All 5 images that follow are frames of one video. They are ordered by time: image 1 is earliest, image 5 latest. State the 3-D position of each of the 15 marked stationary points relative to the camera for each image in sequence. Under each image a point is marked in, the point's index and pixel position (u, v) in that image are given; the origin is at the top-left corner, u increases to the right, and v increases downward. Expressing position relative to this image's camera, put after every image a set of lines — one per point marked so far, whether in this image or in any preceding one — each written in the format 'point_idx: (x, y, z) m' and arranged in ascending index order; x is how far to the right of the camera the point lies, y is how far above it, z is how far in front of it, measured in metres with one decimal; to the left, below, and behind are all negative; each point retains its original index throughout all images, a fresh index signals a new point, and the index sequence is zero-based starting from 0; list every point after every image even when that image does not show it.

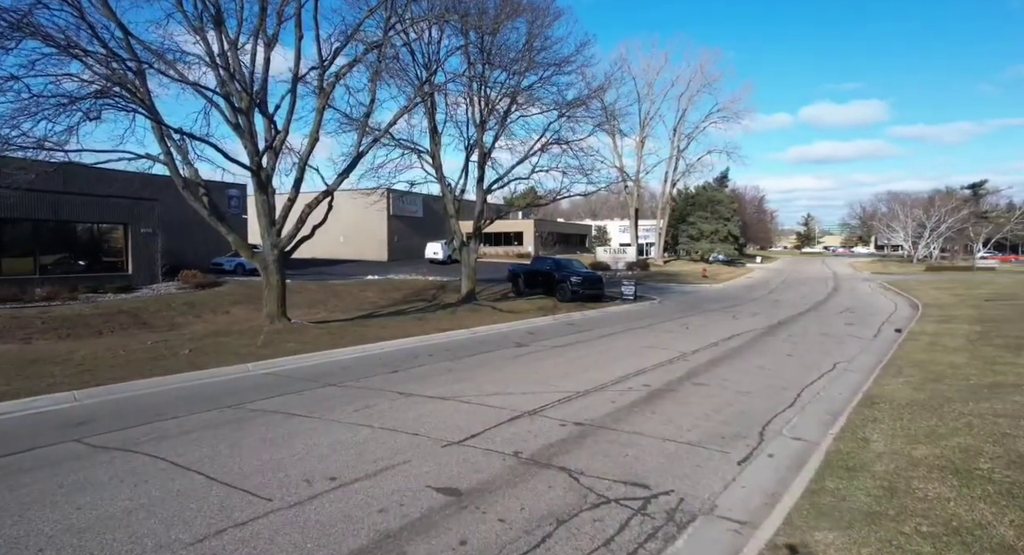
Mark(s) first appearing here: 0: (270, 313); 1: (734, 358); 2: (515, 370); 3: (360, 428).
0: (-5.9, -0.9, +16.1) m
1: (+4.6, -1.7, +13.6) m
2: (+0.1, -1.7, +12.2) m
3: (-1.8, -1.8, +7.9) m
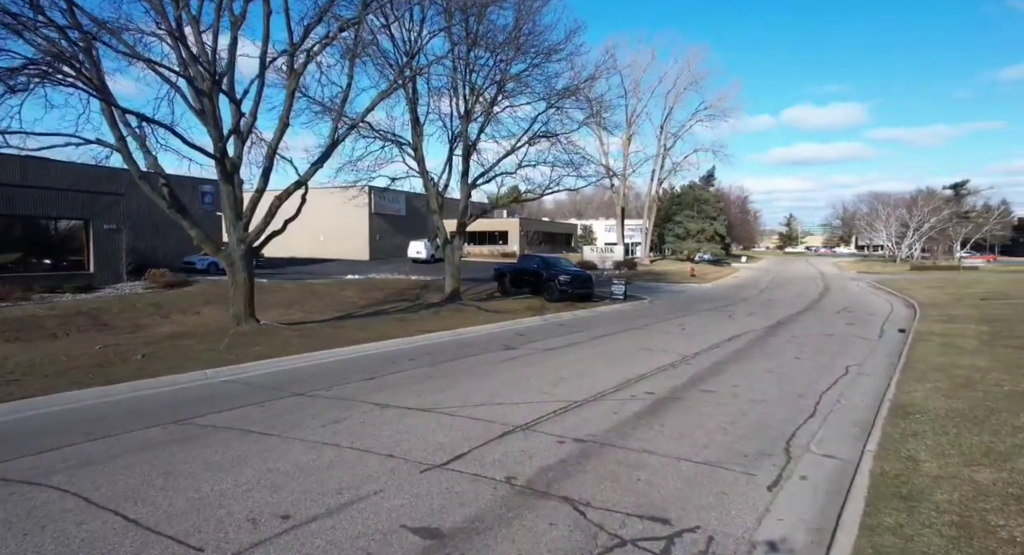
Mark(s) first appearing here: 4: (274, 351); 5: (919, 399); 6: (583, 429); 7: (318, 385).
0: (-6.2, -0.8, +14.8) m
1: (+4.3, -1.6, +12.7) m
2: (-0.1, -1.6, +11.1) m
3: (-1.9, -1.7, +6.8) m
4: (-4.6, -1.4, +12.9) m
5: (+5.3, -1.6, +8.7) m
6: (+0.8, -1.7, +7.6) m
7: (-3.0, -1.7, +10.2) m
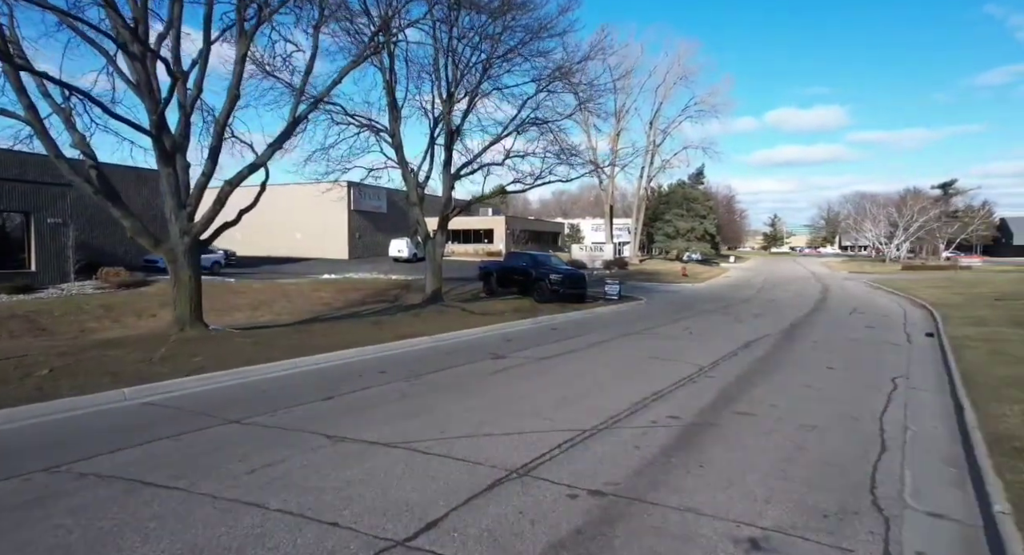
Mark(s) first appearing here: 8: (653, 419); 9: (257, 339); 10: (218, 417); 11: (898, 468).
0: (-6.4, -0.8, +12.8) m
1: (+4.1, -1.6, +10.8) m
2: (-0.3, -1.6, +9.2) m
3: (-1.9, -1.7, +4.8) m
4: (-4.8, -1.4, +10.9) m
5: (+5.2, -1.5, +6.9) m
6: (+0.8, -1.7, +5.7) m
7: (-3.1, -1.6, +8.2) m
8: (+1.6, -1.6, +7.8) m
9: (-5.1, -1.2, +13.3) m
10: (-3.4, -1.6, +7.8) m
11: (+3.6, -1.8, +6.2) m
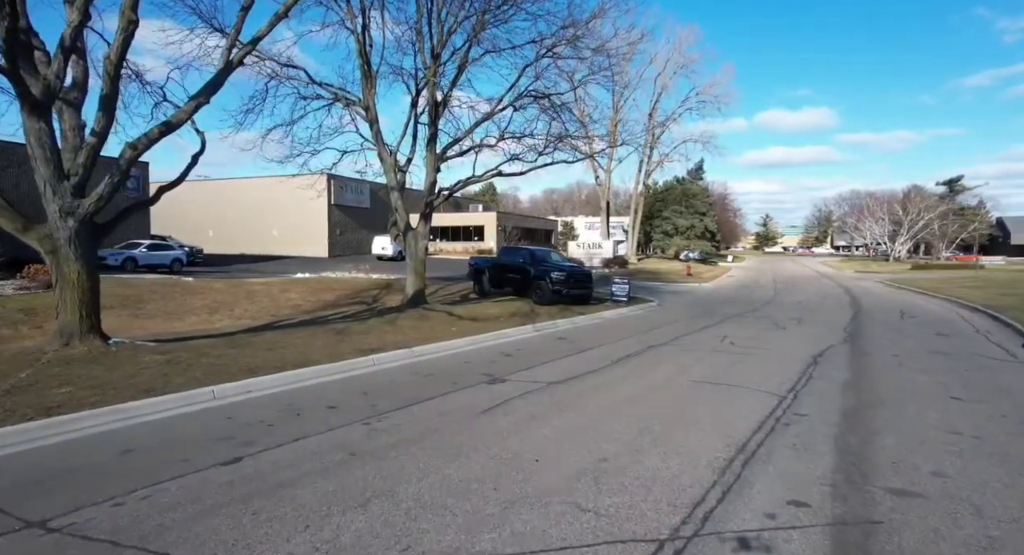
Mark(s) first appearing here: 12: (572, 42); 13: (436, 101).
0: (-6.3, -0.7, +9.4) m
1: (+4.2, -1.5, +7.7) m
2: (-0.2, -1.6, +5.9) m
3: (-1.8, -1.6, +1.5) m
4: (-4.8, -1.3, +7.6) m
5: (+5.4, -1.5, +3.7) m
6: (+0.9, -1.6, +2.5) m
7: (-3.0, -1.6, +4.9) m
8: (+1.7, -1.6, +4.5) m
9: (-5.1, -1.2, +10.0) m
10: (-3.3, -1.6, +4.5) m
11: (+3.7, -1.7, +3.0) m
12: (+1.6, +6.5, +18.1) m
13: (-2.1, +4.9, +18.6) m
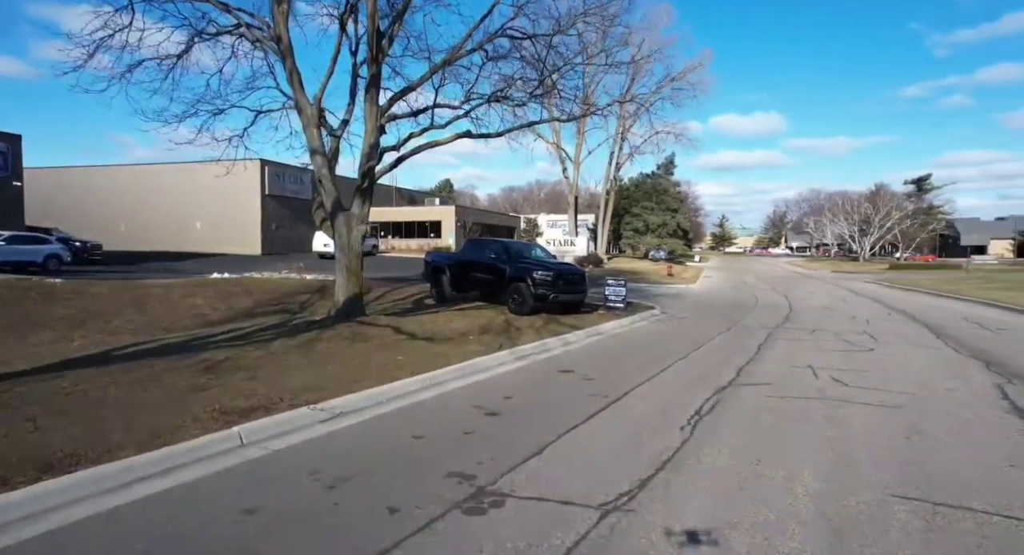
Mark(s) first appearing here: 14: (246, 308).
0: (-6.3, -0.7, +3.9) m
1: (+4.4, -1.5, +2.8) m
2: (+0.1, -1.6, +0.8) m
3: (-1.2, -1.6, -3.7) m
4: (-4.6, -1.3, +2.1) m
5: (+5.8, -1.5, -1.0) m
6: (+1.4, -1.6, -2.6) m
7: (-2.6, -1.6, -0.4) m
8: (+2.1, -1.6, -0.5) m
9: (-5.1, -1.2, +4.5) m
10: (-3.0, -1.6, -0.8) m
11: (+4.2, -1.7, -1.9) m
12: (+1.1, +6.4, +13.0) m
13: (-2.7, +4.9, +13.3) m
14: (-7.8, -0.9, +19.4) m
